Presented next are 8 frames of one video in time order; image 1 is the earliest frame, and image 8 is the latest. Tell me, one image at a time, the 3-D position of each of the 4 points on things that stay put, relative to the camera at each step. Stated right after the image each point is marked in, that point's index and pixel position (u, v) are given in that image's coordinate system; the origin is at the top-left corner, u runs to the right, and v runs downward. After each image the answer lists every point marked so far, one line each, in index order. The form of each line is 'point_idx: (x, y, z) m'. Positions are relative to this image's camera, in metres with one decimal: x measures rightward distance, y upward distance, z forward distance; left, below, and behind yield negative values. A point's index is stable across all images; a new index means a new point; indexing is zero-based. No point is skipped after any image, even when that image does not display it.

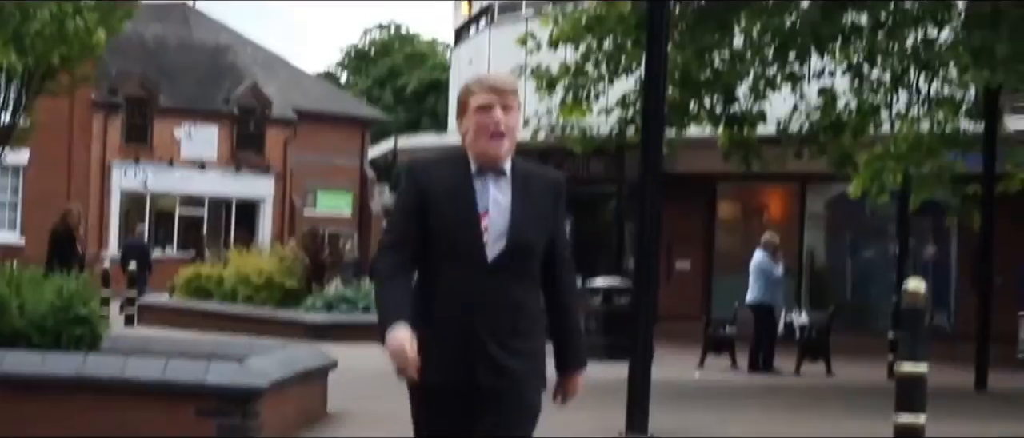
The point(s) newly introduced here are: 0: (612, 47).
0: (+0.6, +0.9, +15.8) m
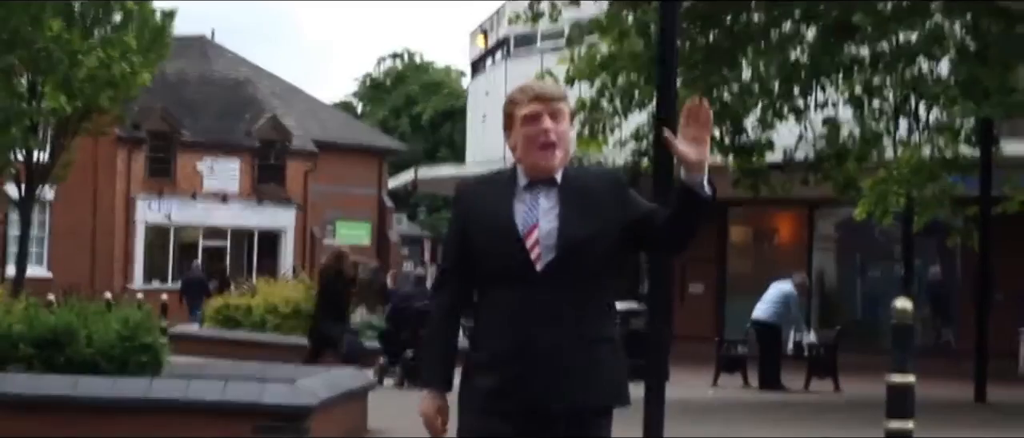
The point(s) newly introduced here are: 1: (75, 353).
0: (+0.7, +0.8, +16.7) m
1: (-1.5, -0.5, +9.9) m
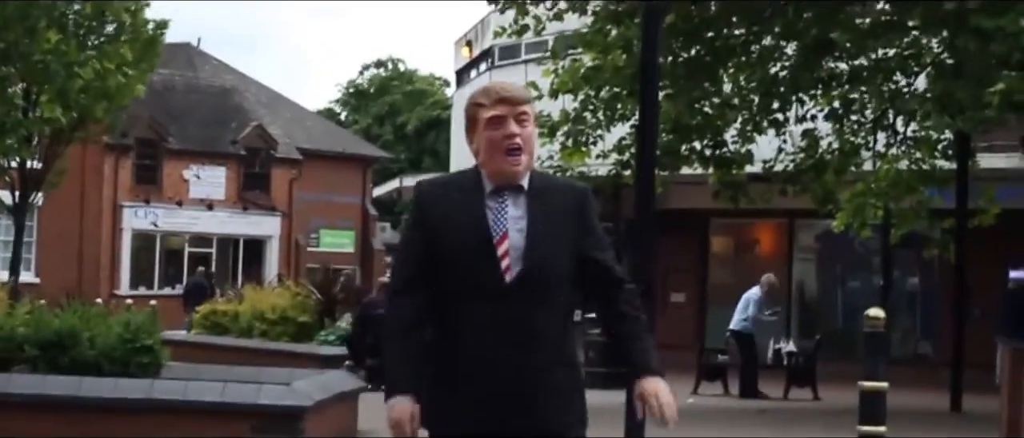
0: (+0.6, +0.7, +17.1) m
1: (-1.6, -0.5, +10.3) m
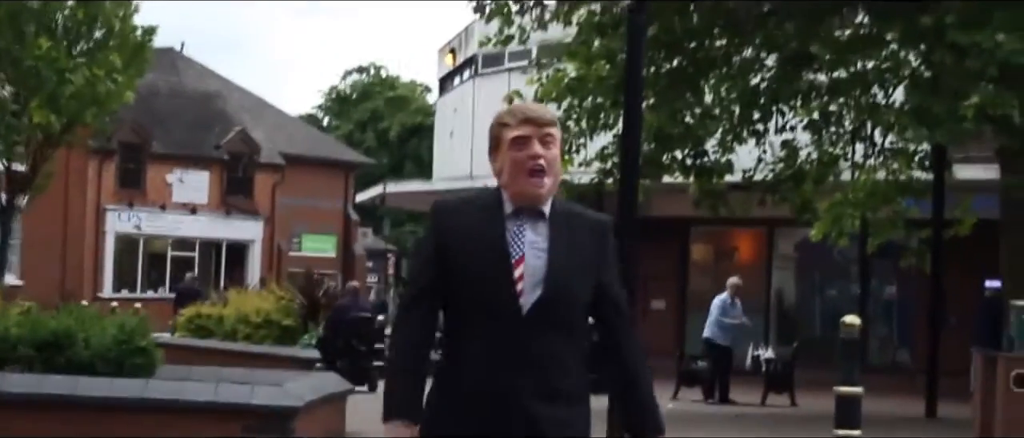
0: (+0.5, +0.7, +17.3) m
1: (-1.6, -0.5, +10.6) m
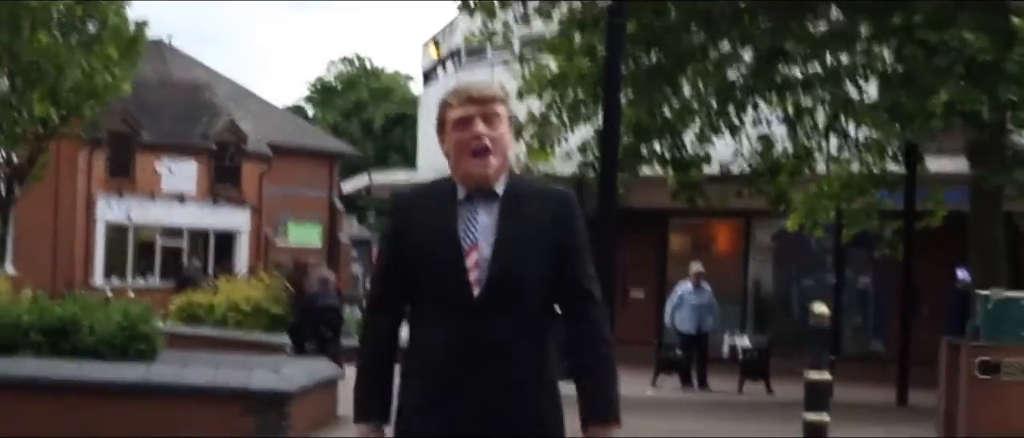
0: (+0.4, +0.7, +17.9) m
1: (-1.7, -0.5, +11.1) m
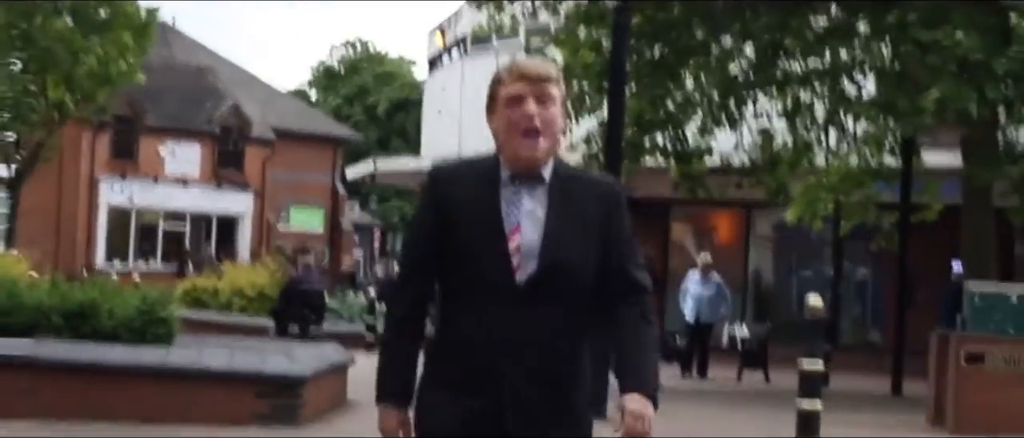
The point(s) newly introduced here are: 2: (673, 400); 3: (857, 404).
0: (+0.4, +0.8, +18.3) m
1: (-1.7, -0.4, +11.5) m
2: (+1.0, -1.1, +17.1) m
3: (+2.1, -1.1, +17.6) m
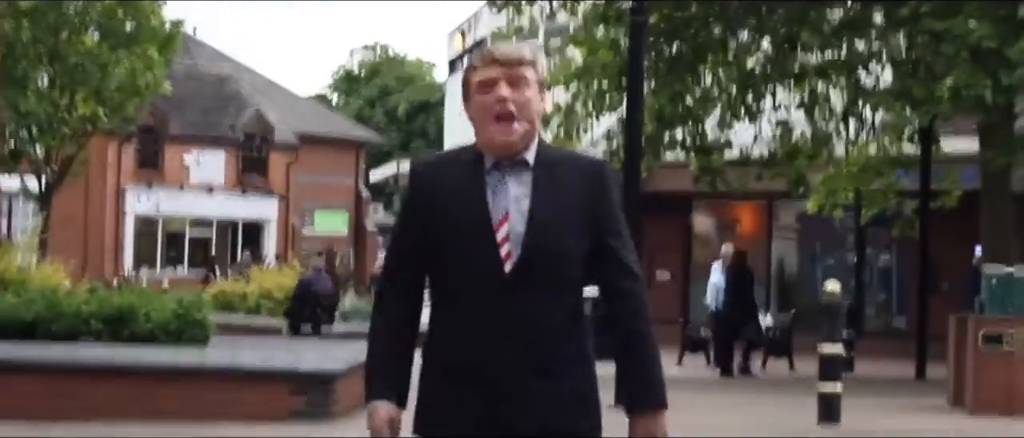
0: (+0.5, +0.8, +18.5) m
1: (-1.5, -0.4, +11.8) m
2: (+1.2, -1.0, +17.4) m
3: (+2.3, -1.1, +17.9) m
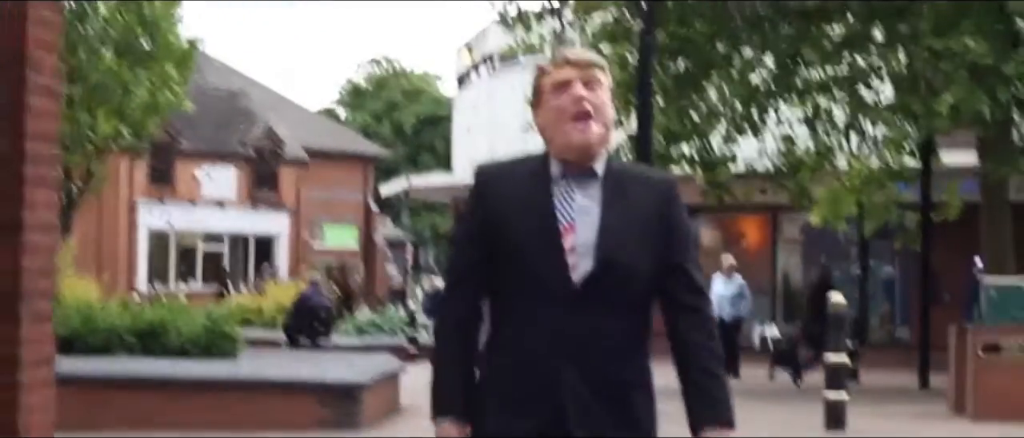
0: (+0.6, +0.7, +19.0) m
1: (-1.5, -0.5, +12.3) m
2: (+1.2, -1.1, +17.9) m
3: (+2.4, -1.1, +18.4) m
